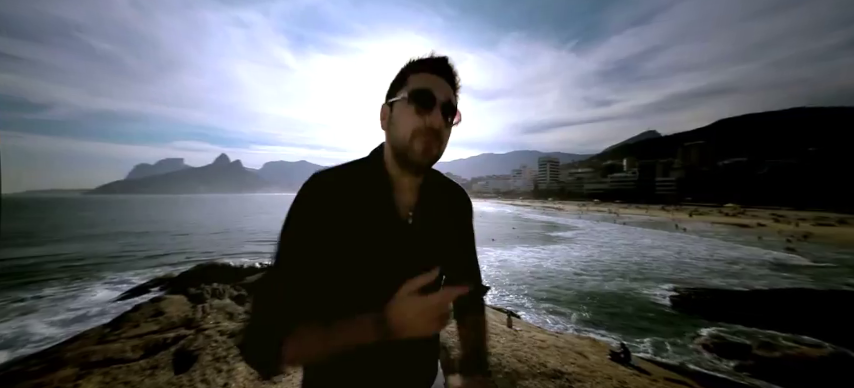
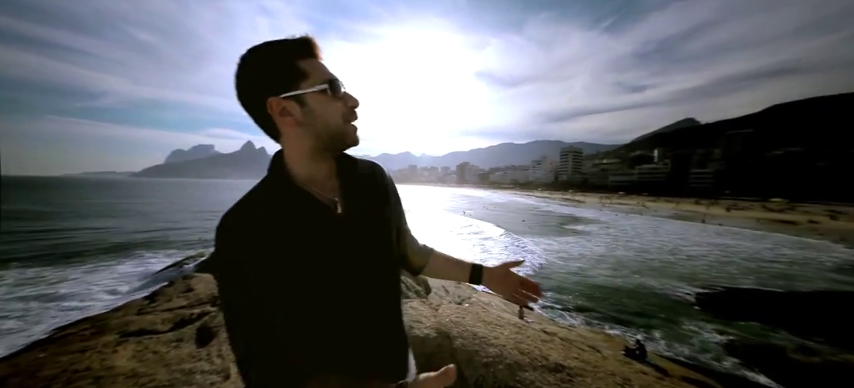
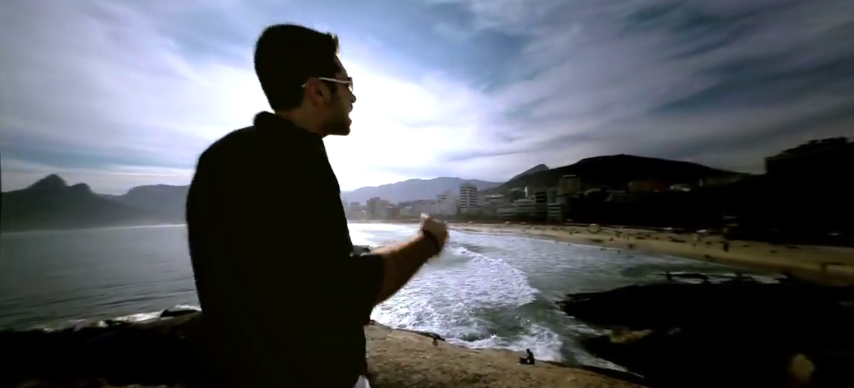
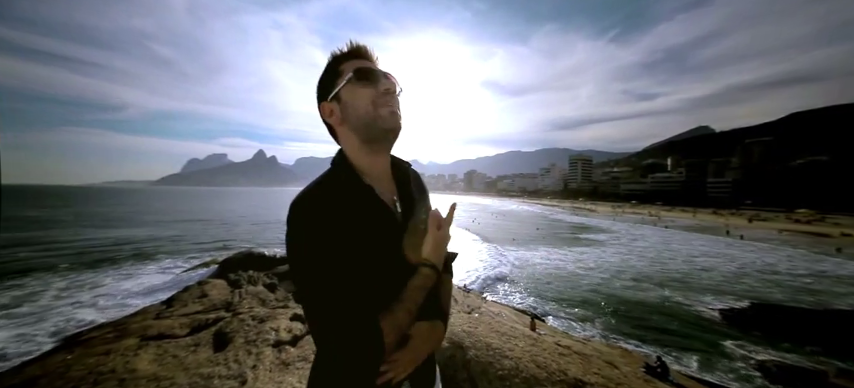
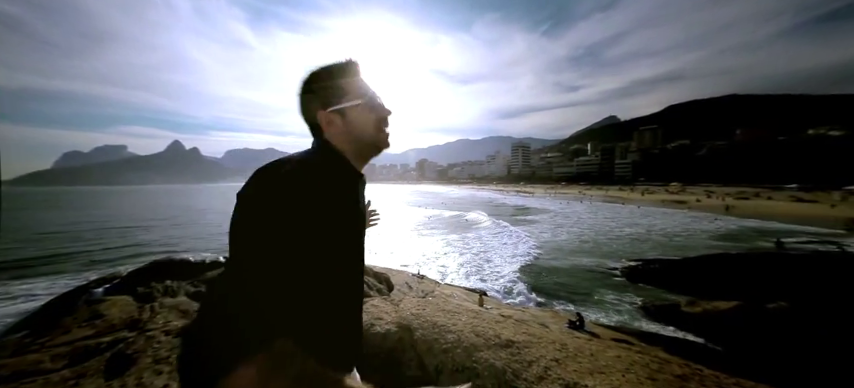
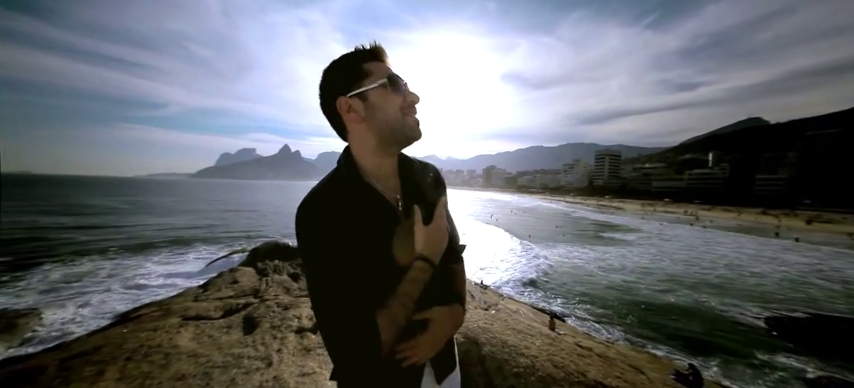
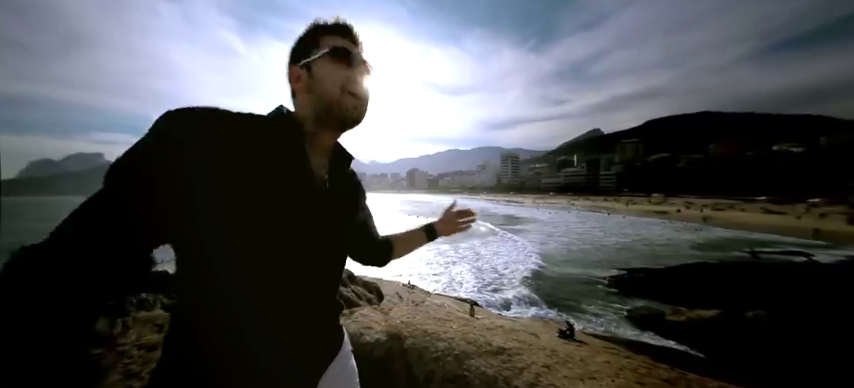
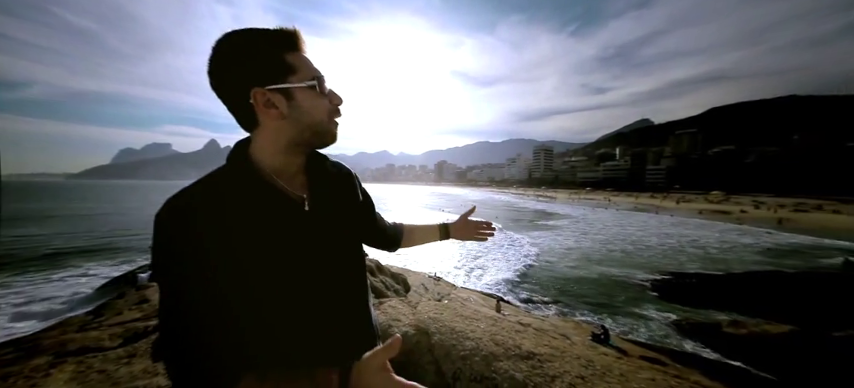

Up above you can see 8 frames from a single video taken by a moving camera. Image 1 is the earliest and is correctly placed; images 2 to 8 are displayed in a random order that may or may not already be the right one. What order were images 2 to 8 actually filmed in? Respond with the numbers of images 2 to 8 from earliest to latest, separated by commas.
4, 6, 2, 8, 5, 7, 3
